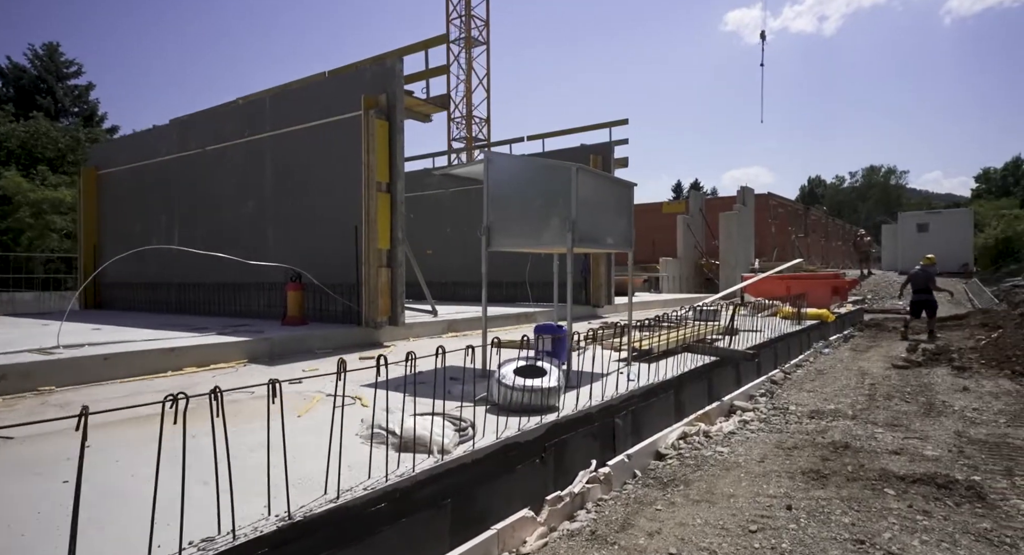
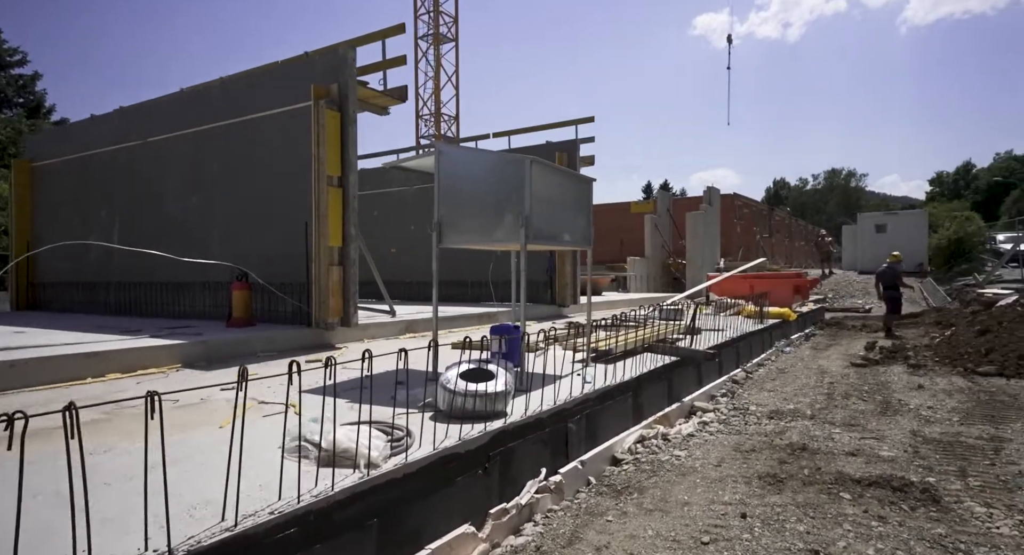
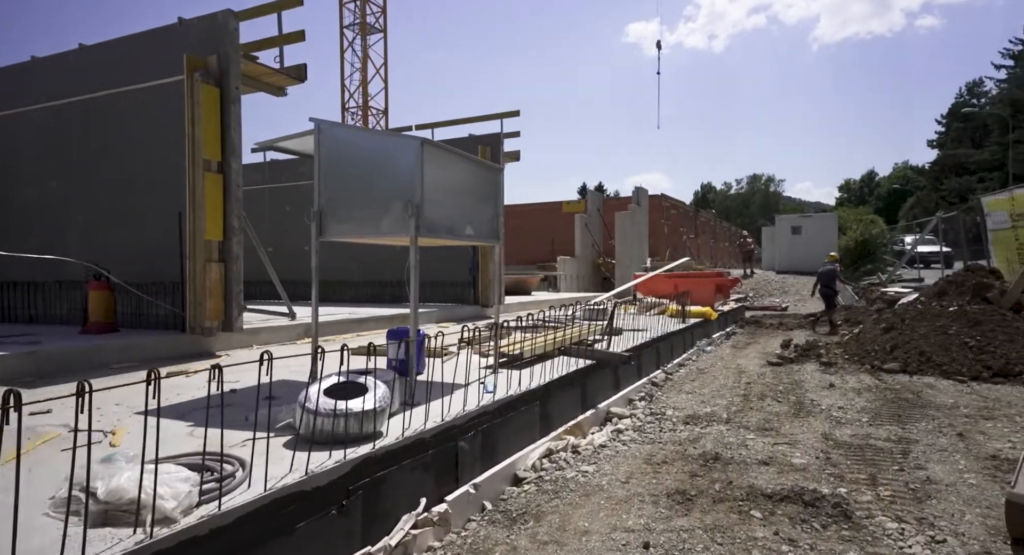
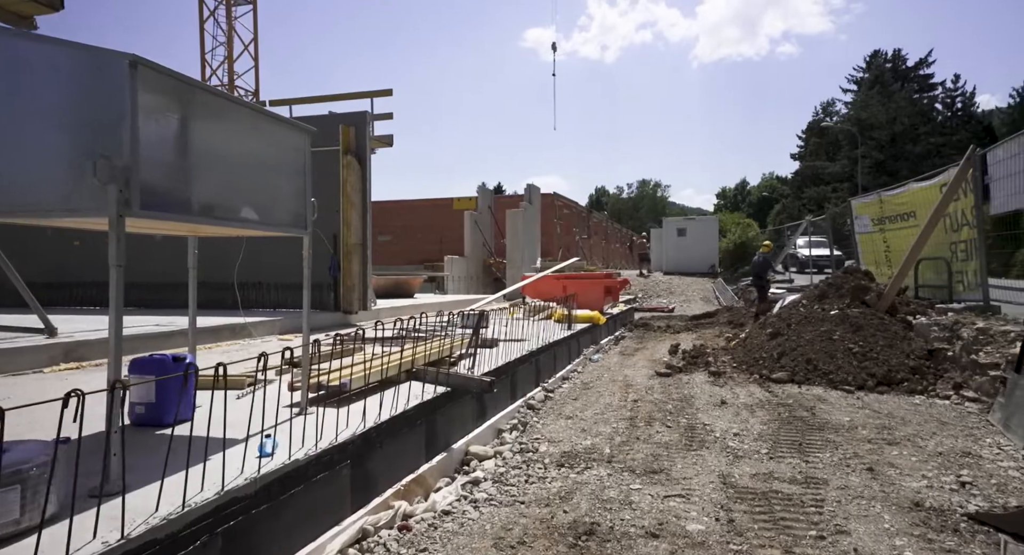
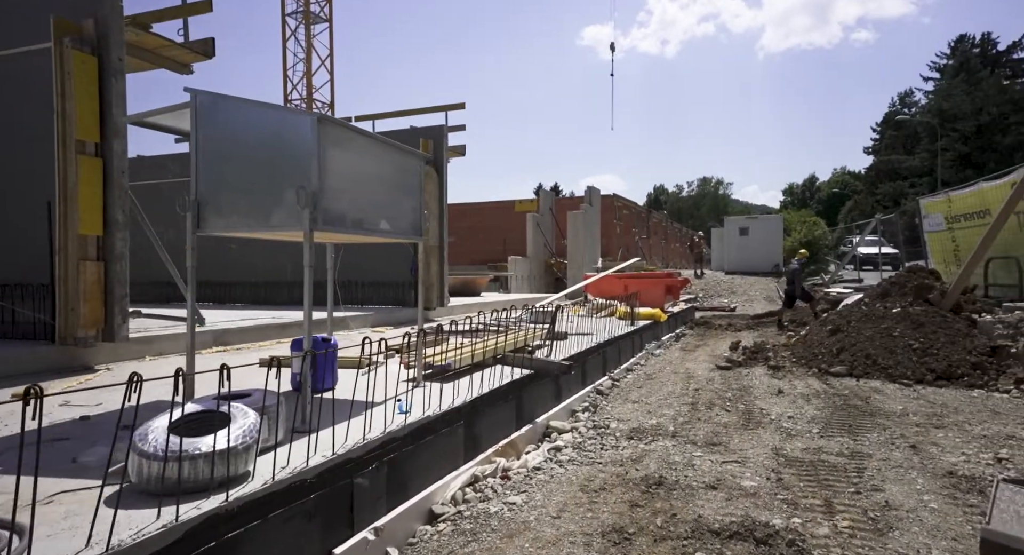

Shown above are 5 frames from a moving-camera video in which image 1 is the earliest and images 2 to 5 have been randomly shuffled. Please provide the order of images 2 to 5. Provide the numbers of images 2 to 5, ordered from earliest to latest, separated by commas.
2, 3, 5, 4
